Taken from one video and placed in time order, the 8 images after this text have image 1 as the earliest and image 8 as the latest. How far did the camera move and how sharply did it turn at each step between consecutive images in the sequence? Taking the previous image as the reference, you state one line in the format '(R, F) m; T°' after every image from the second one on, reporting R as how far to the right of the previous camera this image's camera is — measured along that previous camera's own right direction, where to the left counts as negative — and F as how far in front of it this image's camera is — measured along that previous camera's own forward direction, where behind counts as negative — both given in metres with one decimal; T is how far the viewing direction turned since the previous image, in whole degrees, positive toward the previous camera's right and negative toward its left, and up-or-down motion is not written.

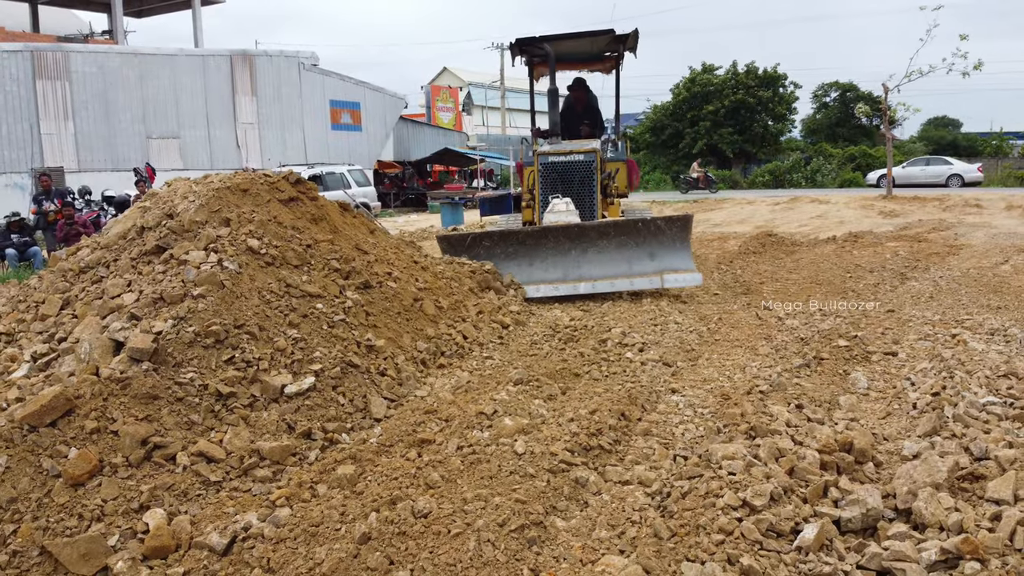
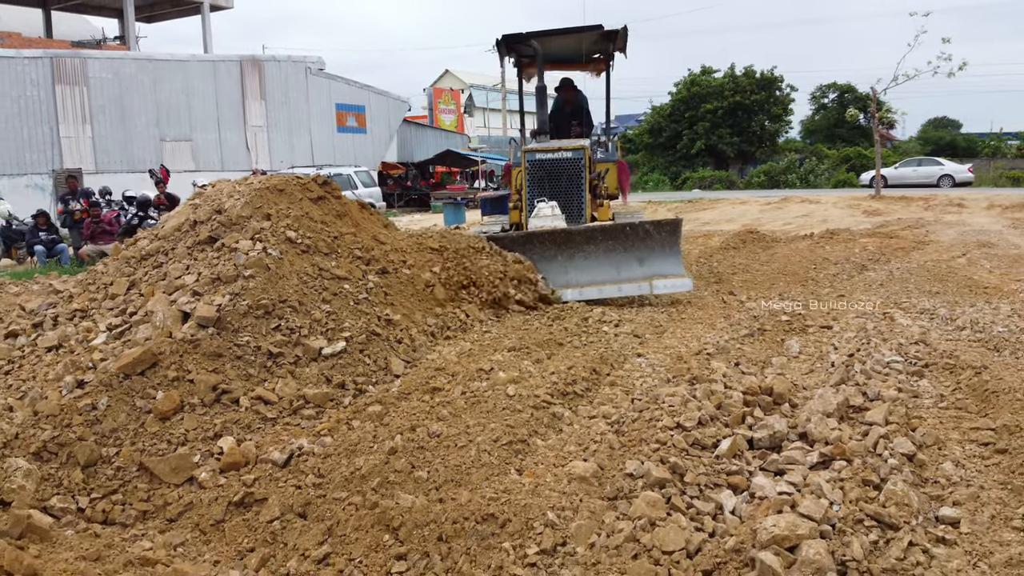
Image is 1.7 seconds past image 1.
(0.0, -0.8) m; 0°
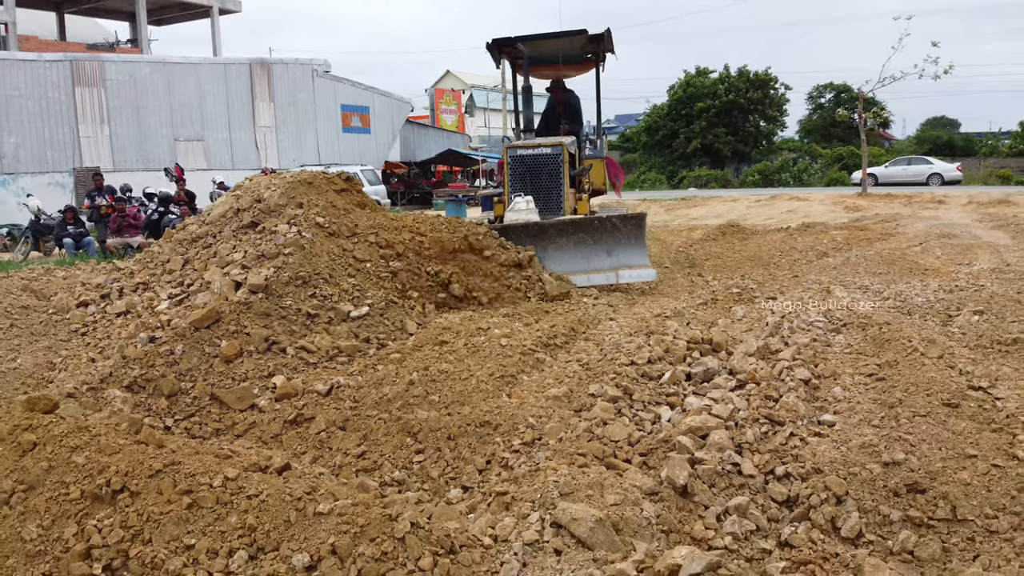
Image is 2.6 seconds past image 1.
(0.0, -0.9) m; 0°
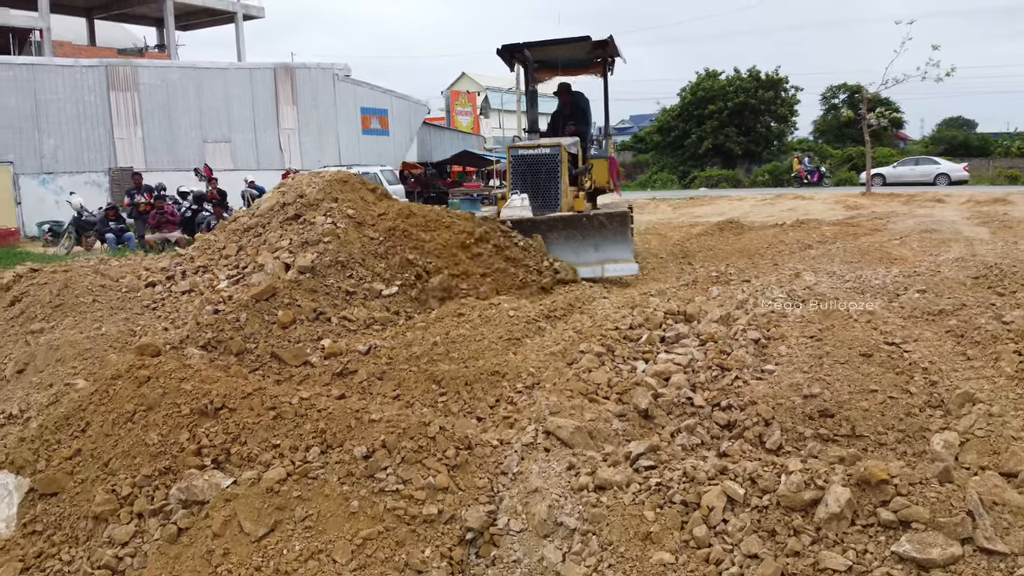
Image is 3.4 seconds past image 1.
(+0.1, -0.9) m; -1°
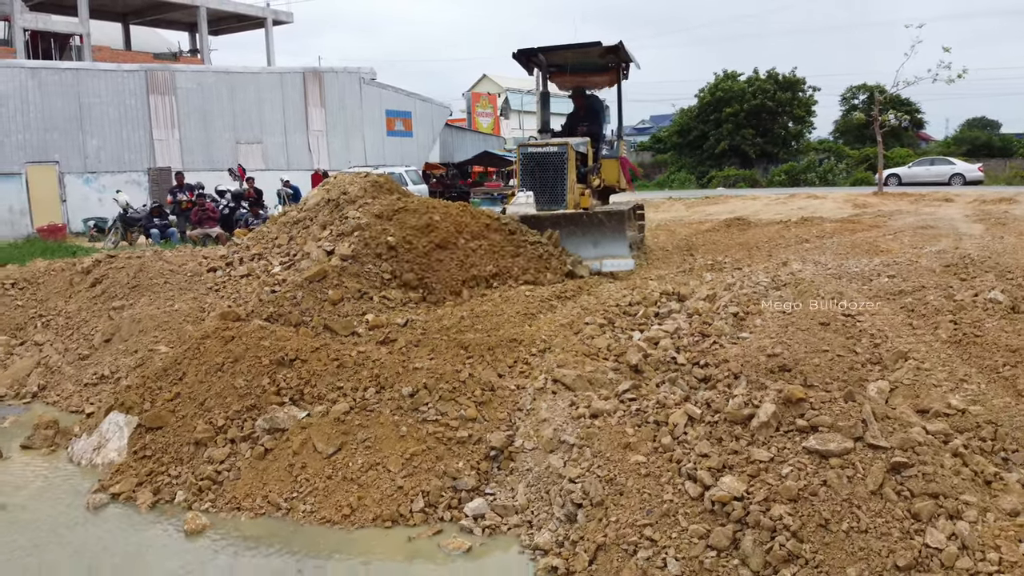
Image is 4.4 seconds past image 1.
(0.0, -0.9) m; -1°
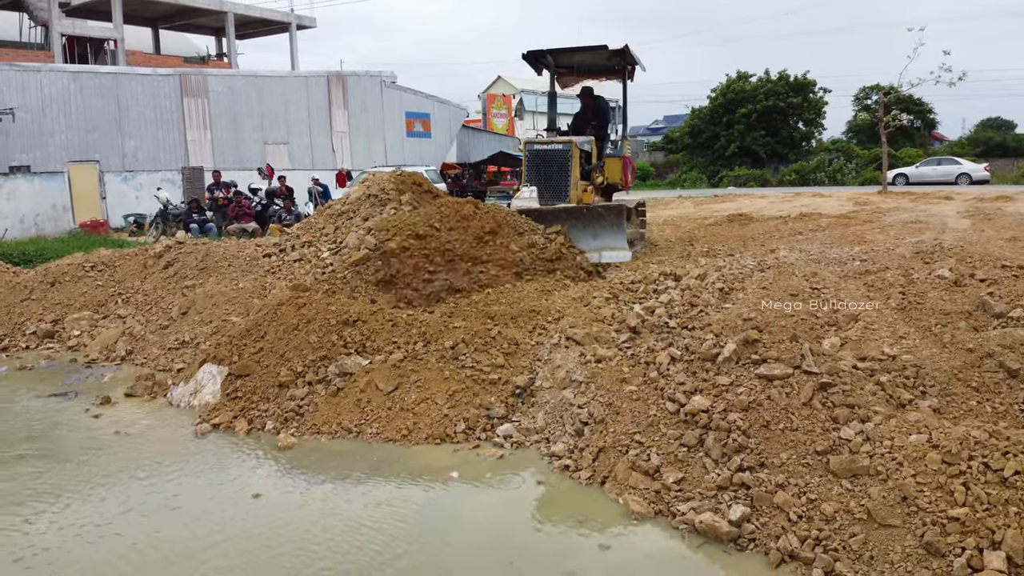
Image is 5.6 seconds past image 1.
(0.0, -1.0) m; -1°
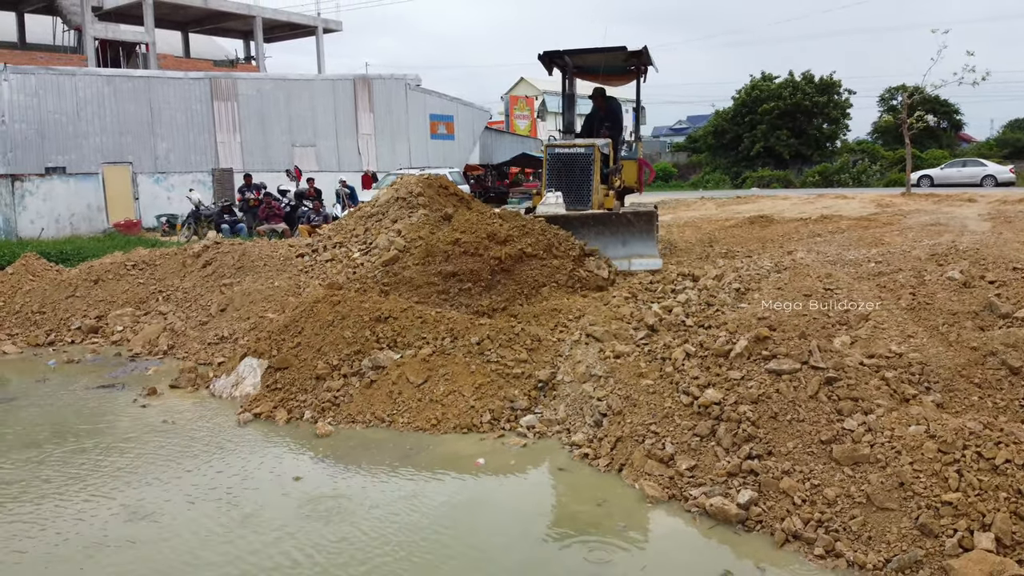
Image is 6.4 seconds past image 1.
(0.0, -0.3) m; -1°
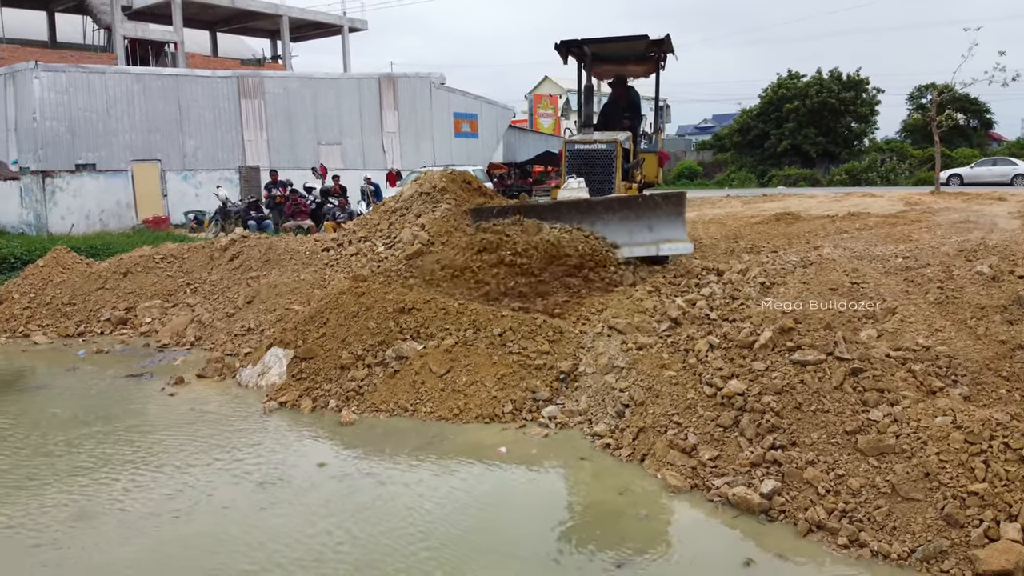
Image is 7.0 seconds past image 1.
(0.0, 0.0) m; -2°
